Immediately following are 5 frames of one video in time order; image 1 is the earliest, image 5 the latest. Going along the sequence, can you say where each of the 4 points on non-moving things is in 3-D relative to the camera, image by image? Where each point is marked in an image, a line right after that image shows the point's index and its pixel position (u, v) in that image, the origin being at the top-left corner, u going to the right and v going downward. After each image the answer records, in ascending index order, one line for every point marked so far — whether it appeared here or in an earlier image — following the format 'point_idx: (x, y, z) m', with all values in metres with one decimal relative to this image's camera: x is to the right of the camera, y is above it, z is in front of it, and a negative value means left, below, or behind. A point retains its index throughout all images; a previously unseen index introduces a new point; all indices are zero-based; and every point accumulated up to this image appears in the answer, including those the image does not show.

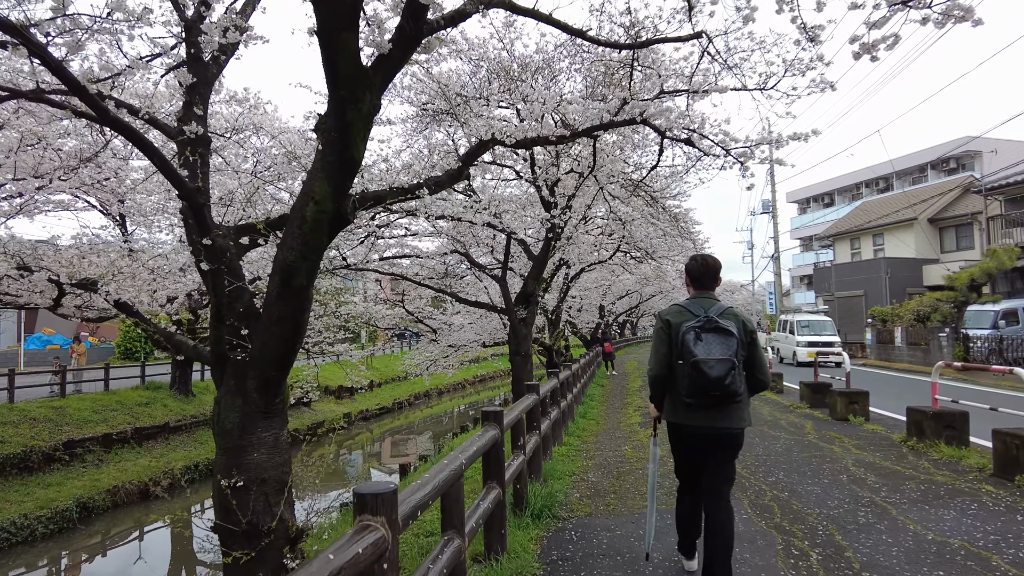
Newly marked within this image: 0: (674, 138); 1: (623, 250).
0: (+1.1, +1.1, +4.7) m
1: (+2.0, +0.7, +12.3) m
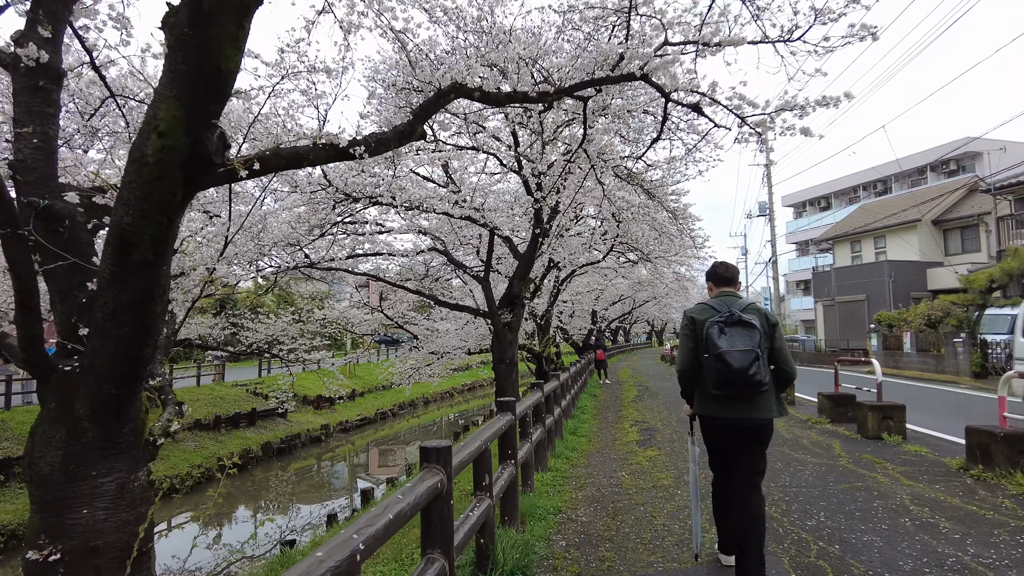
0: (+1.0, +1.1, +3.9) m
1: (+1.8, +0.7, +11.5) m
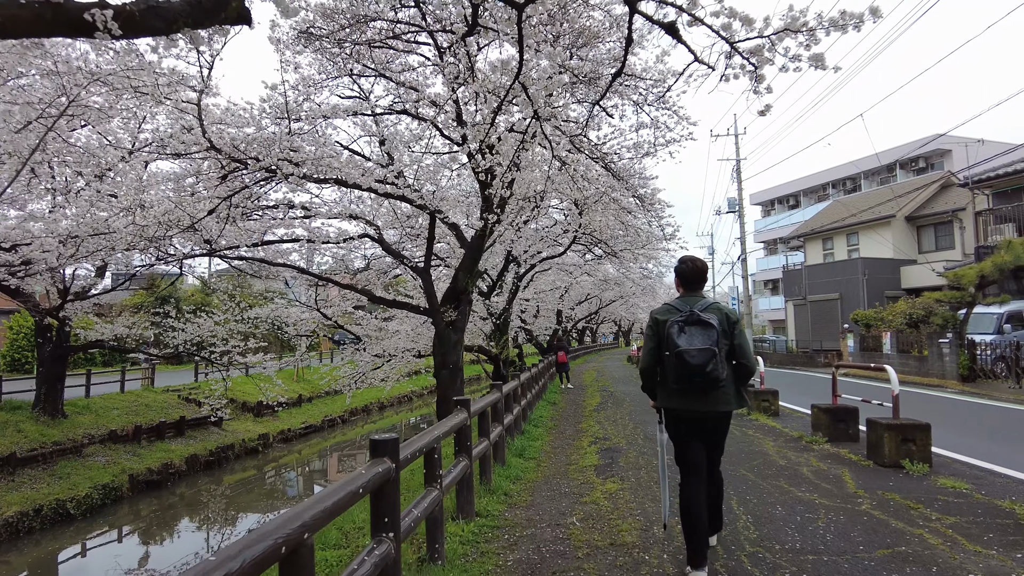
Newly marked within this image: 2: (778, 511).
0: (+0.6, +1.2, +2.9) m
1: (+1.1, +0.8, +10.5) m
2: (+1.2, -1.0, +3.0) m
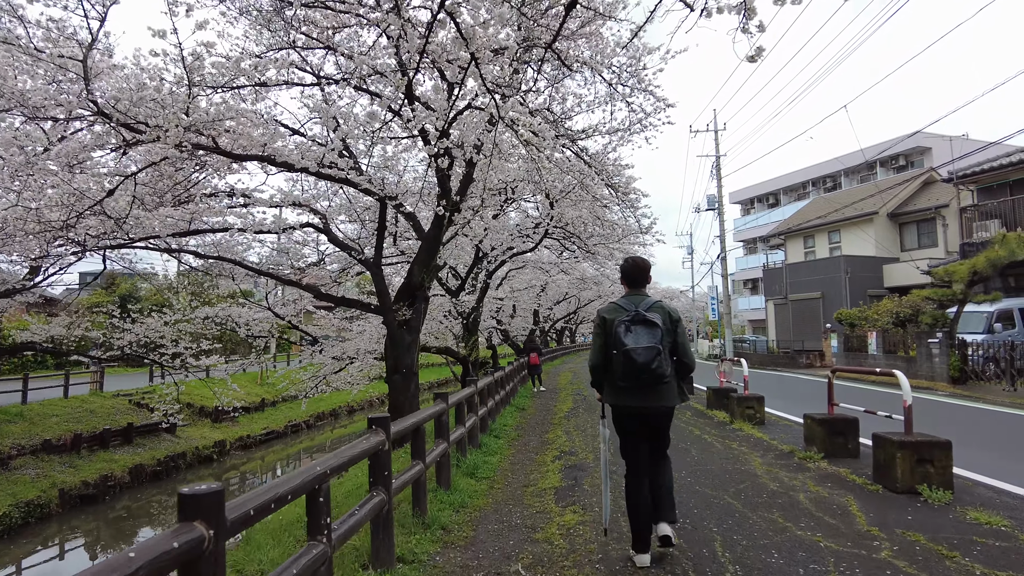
0: (+0.3, +1.2, +2.3) m
1: (+0.6, +0.8, +9.9) m
2: (+0.9, -0.9, +2.3) m
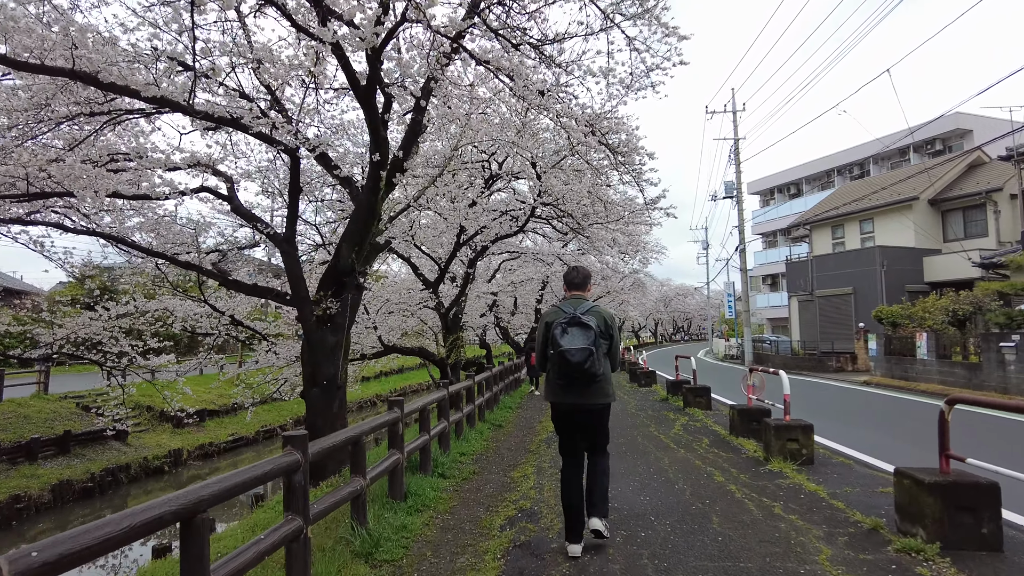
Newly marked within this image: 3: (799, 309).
0: (0.0, +1.3, +0.6) m
1: (+0.3, +0.9, +8.3) m
2: (+0.5, -0.9, +0.7) m
3: (+7.8, -0.6, +18.2) m
